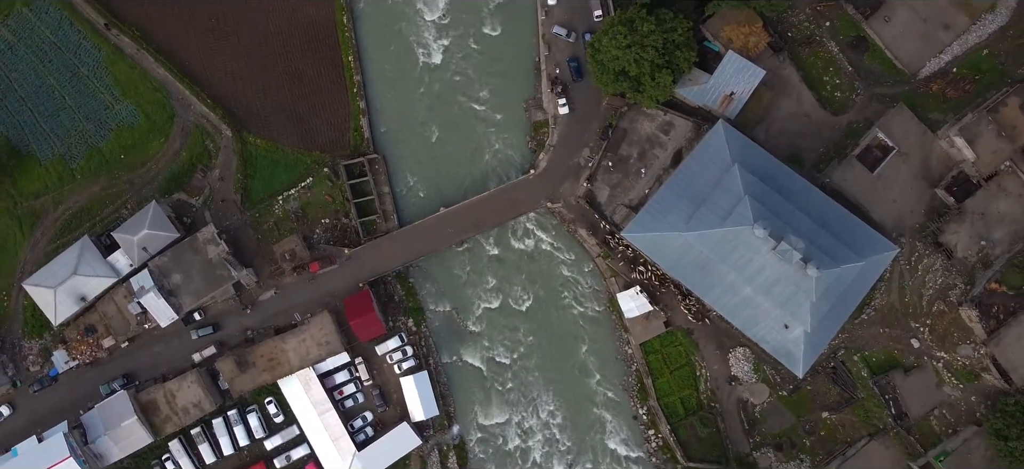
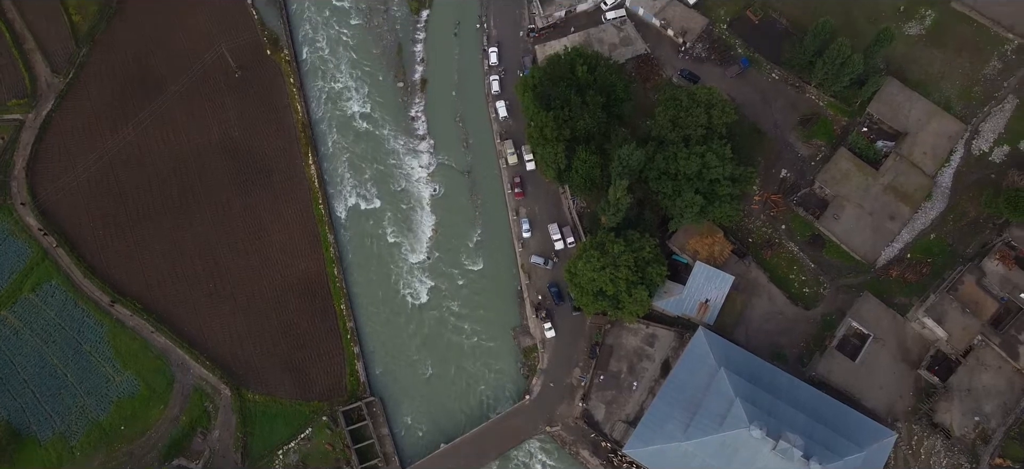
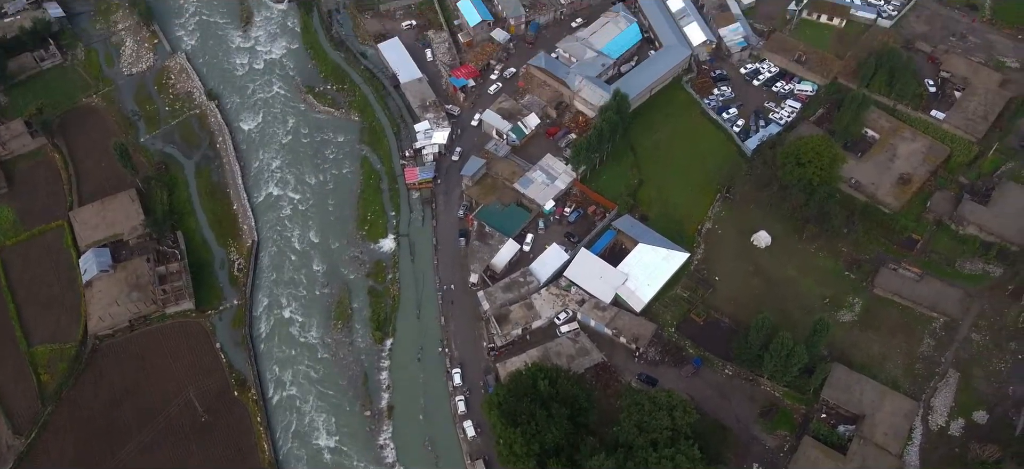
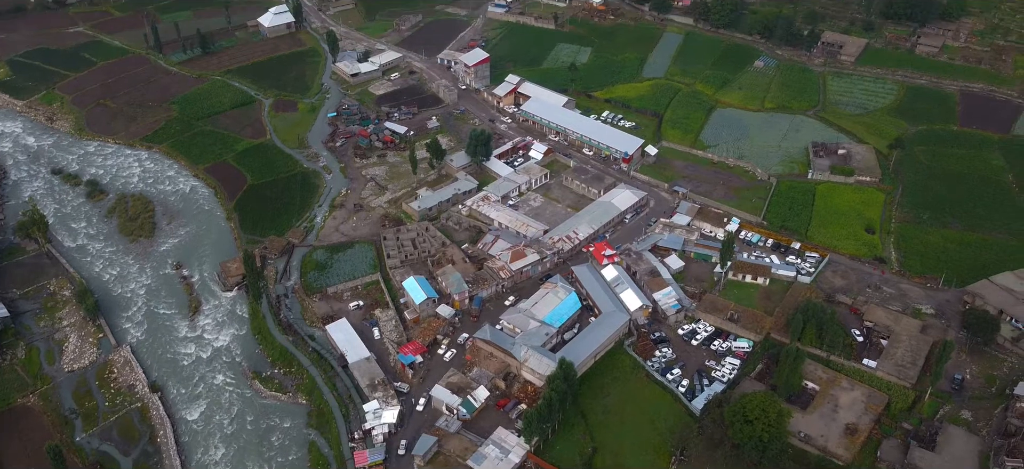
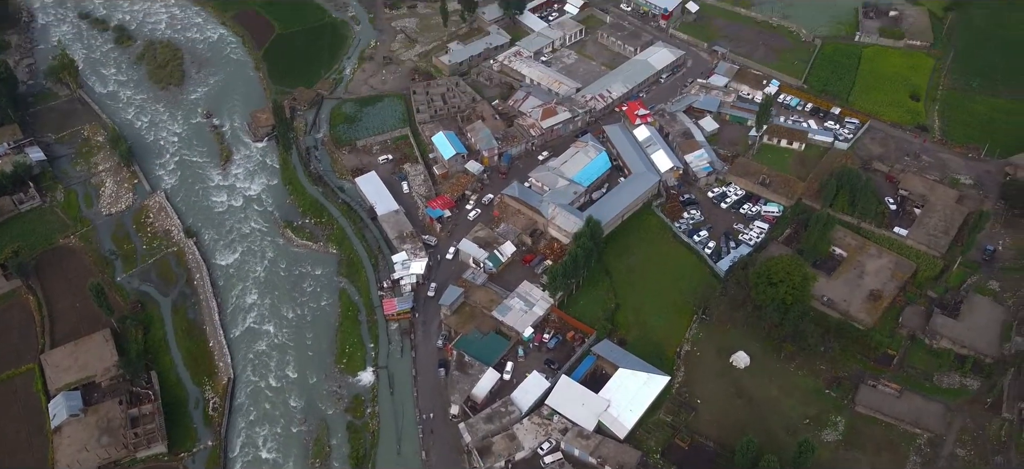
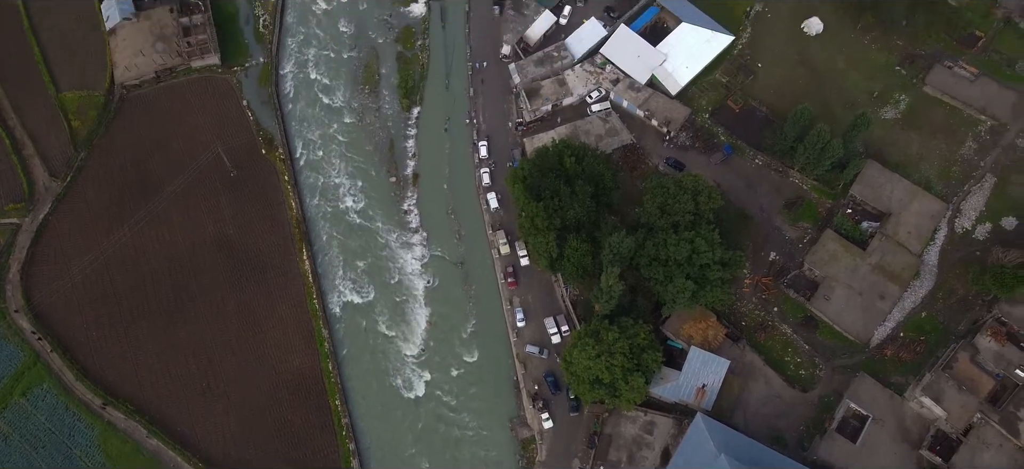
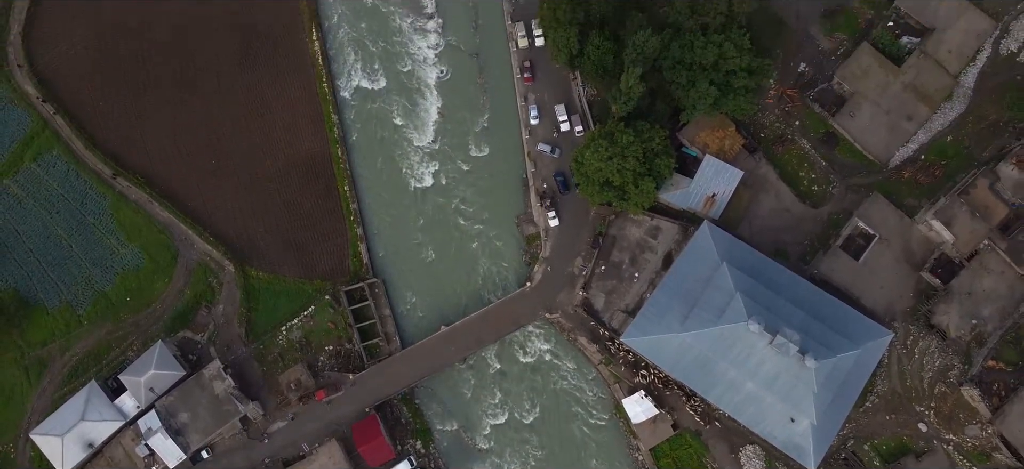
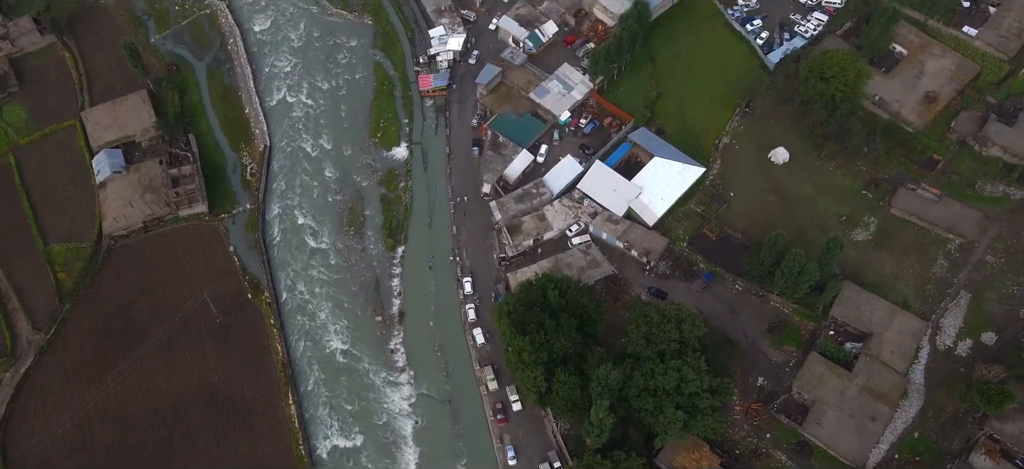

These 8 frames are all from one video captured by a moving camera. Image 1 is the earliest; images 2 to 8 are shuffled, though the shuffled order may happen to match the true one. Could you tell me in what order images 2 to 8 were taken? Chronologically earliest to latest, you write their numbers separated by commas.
7, 2, 6, 8, 3, 5, 4
